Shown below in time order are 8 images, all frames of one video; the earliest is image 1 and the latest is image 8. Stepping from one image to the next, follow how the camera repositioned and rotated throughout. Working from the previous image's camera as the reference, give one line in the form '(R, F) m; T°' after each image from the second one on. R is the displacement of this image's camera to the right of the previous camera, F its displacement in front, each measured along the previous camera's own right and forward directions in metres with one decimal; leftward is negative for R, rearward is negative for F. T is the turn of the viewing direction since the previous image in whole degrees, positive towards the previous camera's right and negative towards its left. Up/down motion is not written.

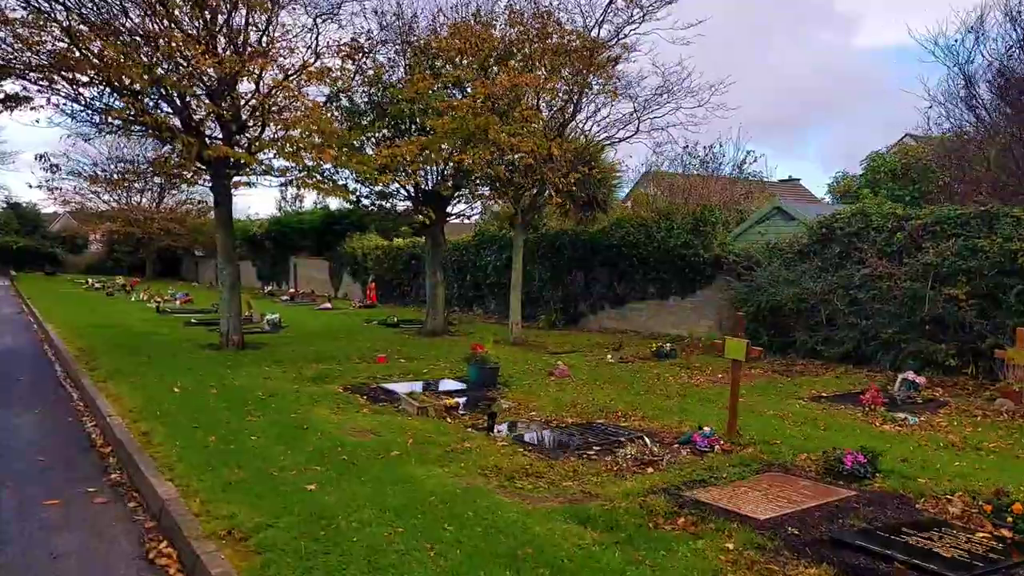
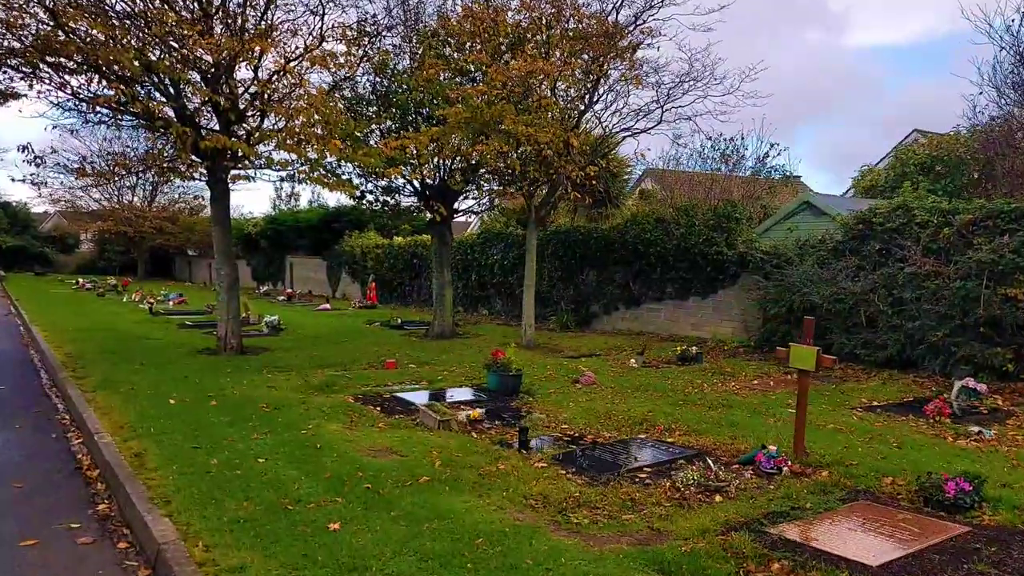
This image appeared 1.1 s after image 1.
(-0.3, +0.8) m; 0°
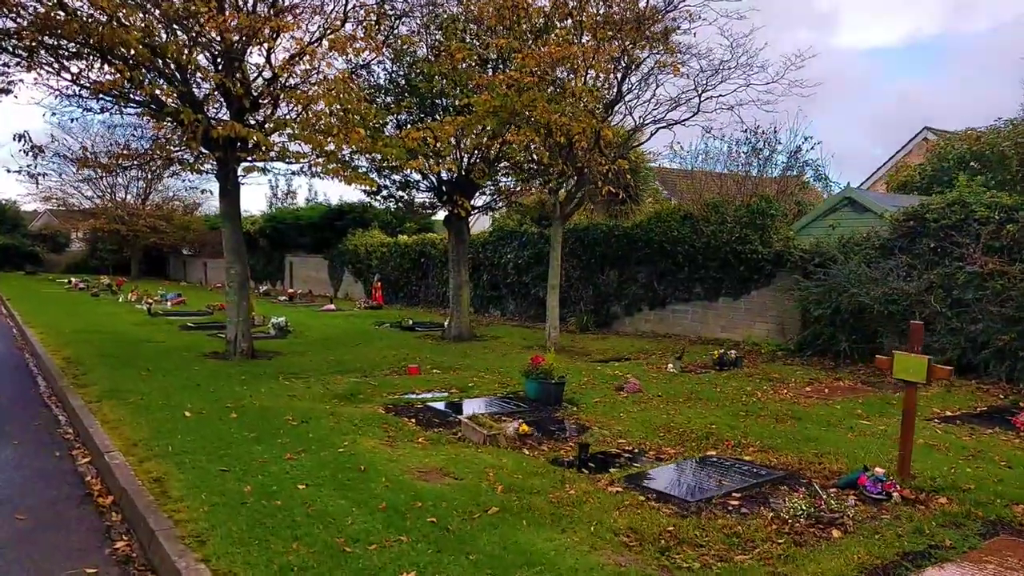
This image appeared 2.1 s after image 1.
(-0.5, +0.7) m; +1°
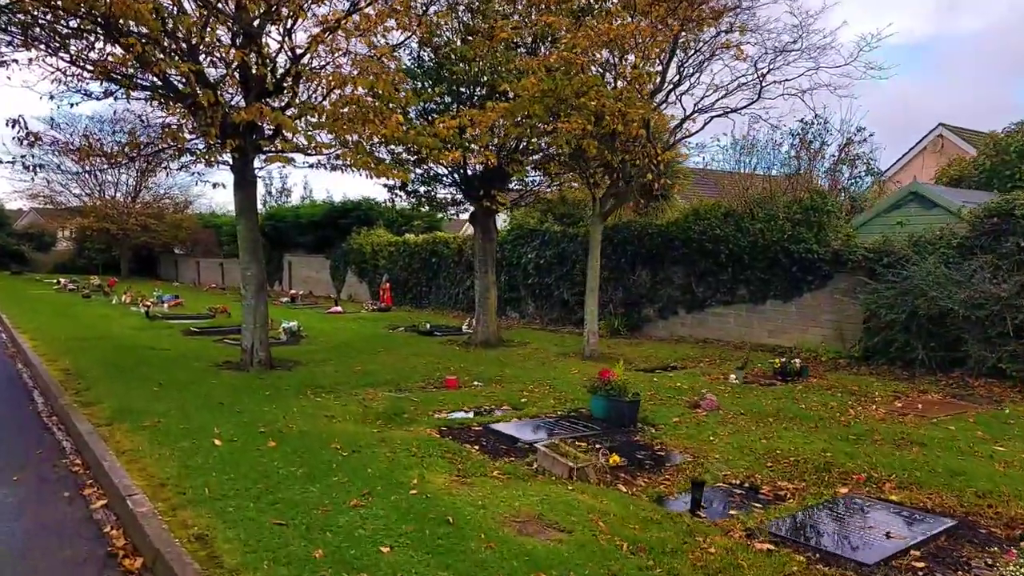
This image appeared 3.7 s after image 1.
(-0.7, +1.0) m; +1°
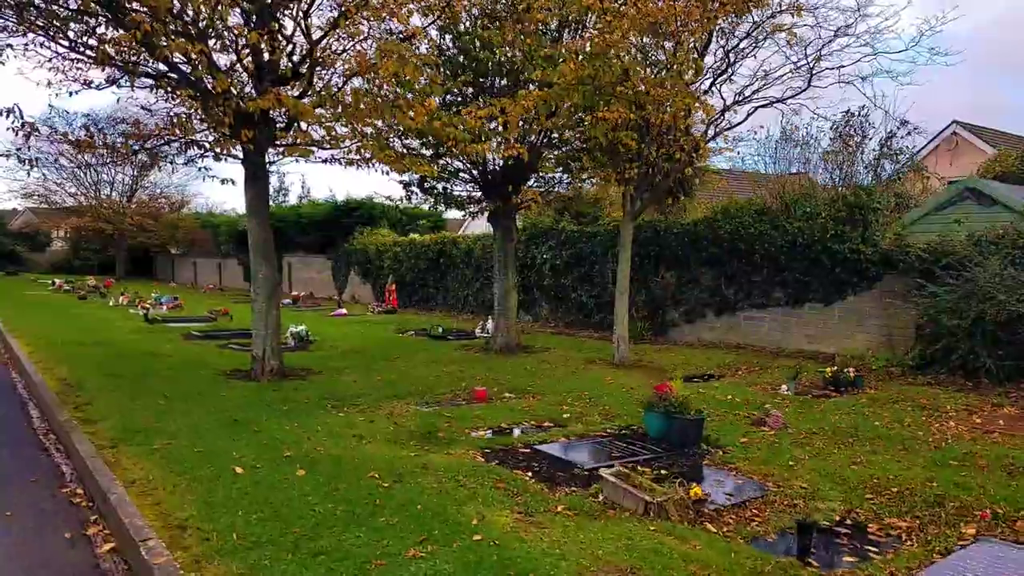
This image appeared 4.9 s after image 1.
(-0.4, +0.8) m; 0°
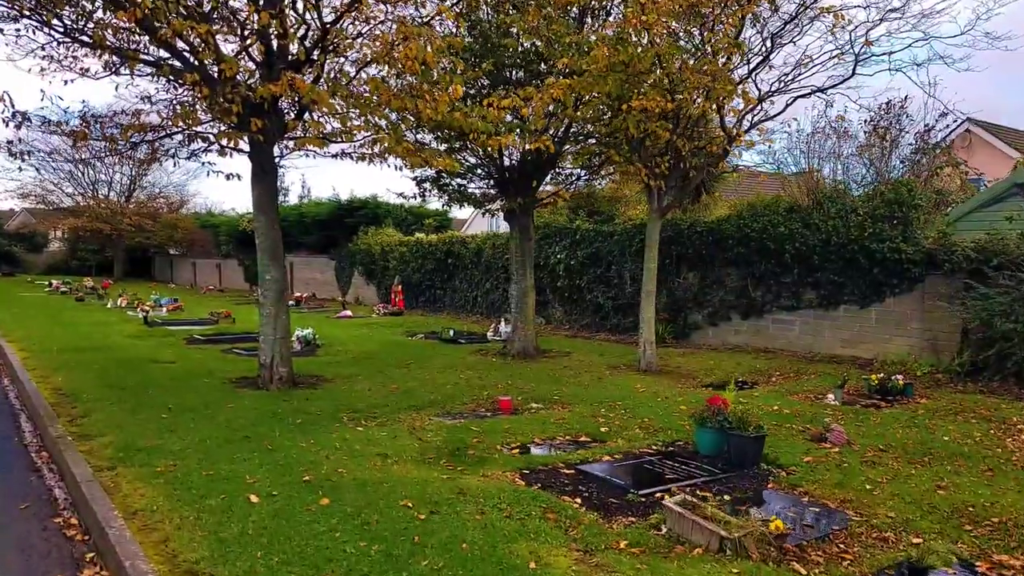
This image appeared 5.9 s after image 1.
(-0.3, +0.6) m; 0°
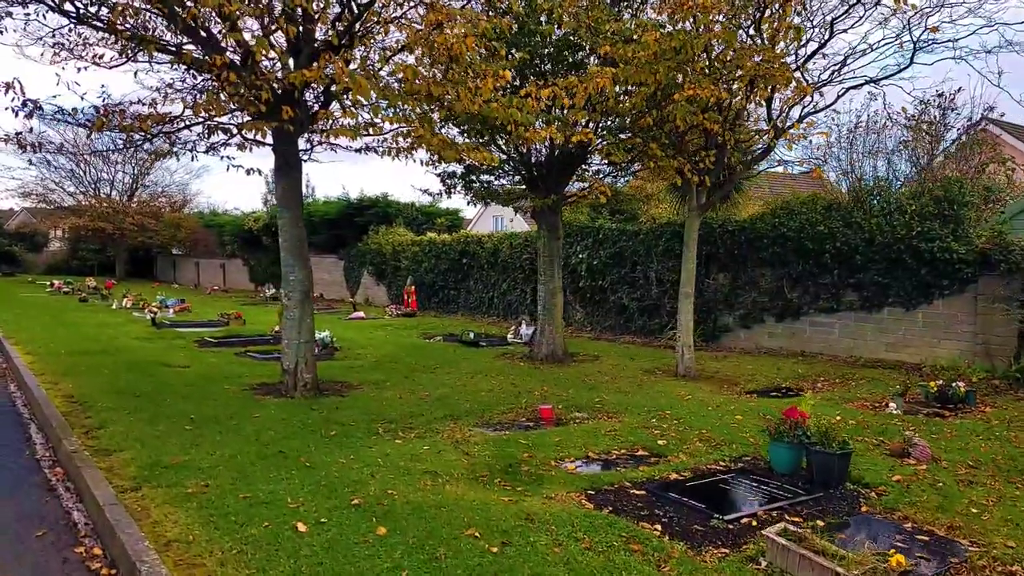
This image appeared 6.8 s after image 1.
(-0.4, +0.5) m; 0°
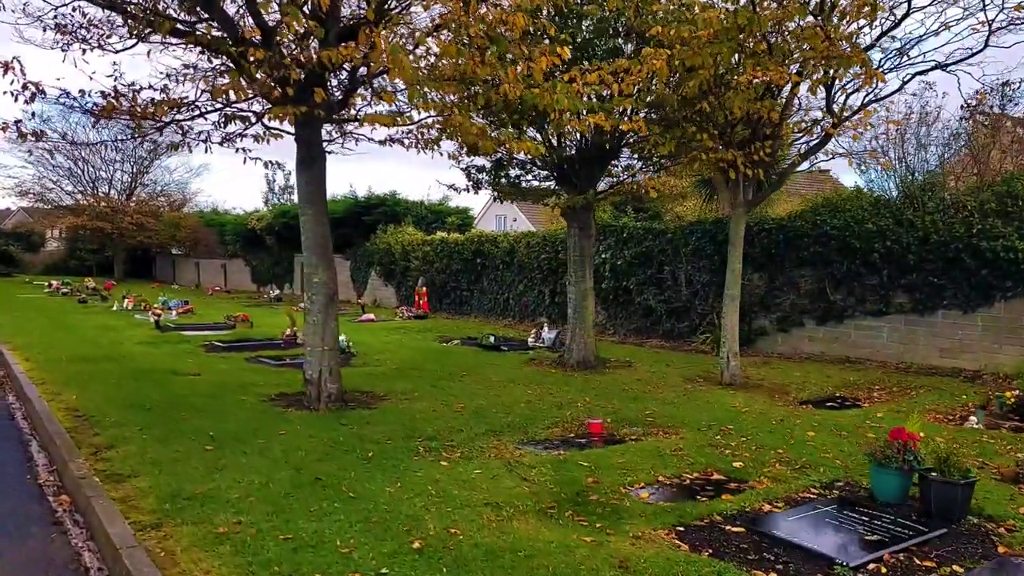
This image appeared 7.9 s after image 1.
(-0.4, +0.7) m; 0°
